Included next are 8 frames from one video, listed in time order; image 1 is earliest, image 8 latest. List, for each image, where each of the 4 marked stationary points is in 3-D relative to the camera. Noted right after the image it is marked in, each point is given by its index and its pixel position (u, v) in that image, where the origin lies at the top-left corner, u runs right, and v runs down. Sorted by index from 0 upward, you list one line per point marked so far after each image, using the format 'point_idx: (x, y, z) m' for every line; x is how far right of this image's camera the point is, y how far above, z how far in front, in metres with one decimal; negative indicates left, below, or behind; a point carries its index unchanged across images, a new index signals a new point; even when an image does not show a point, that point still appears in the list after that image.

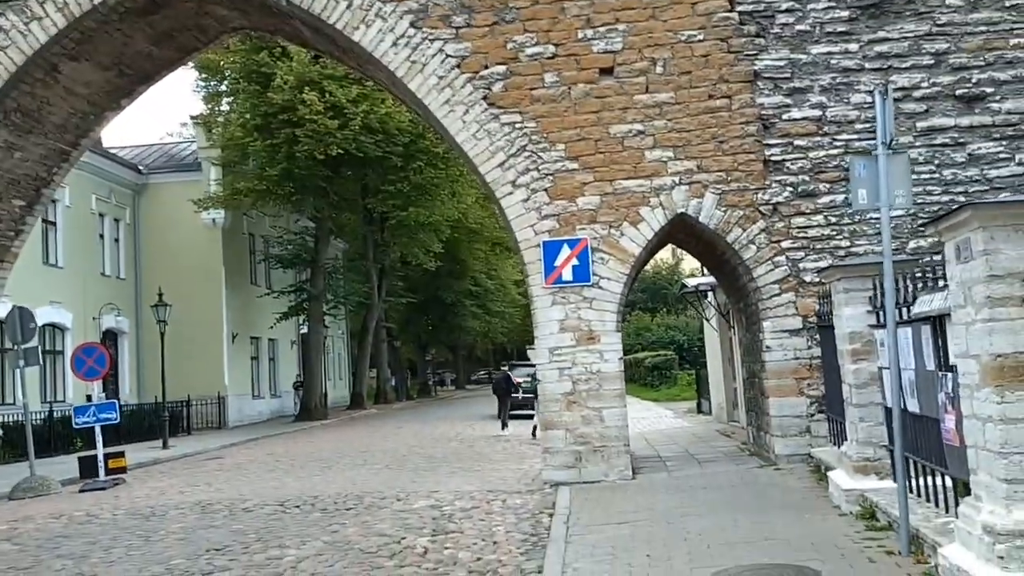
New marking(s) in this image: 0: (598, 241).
0: (+1.1, +0.6, +11.6) m
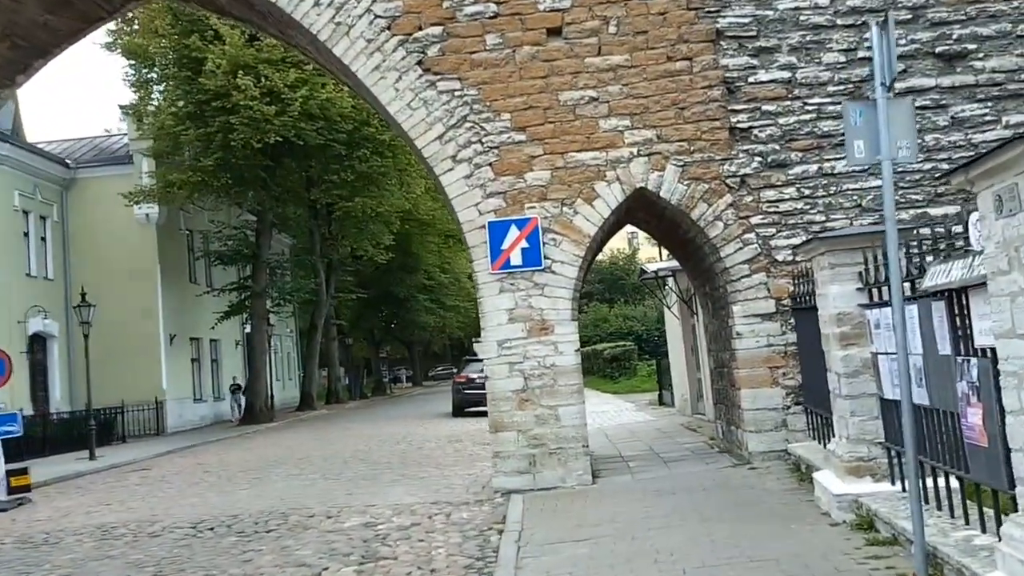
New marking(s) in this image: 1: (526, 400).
0: (+0.4, +0.8, +10.5) m
1: (+0.2, -1.3, +10.3) m
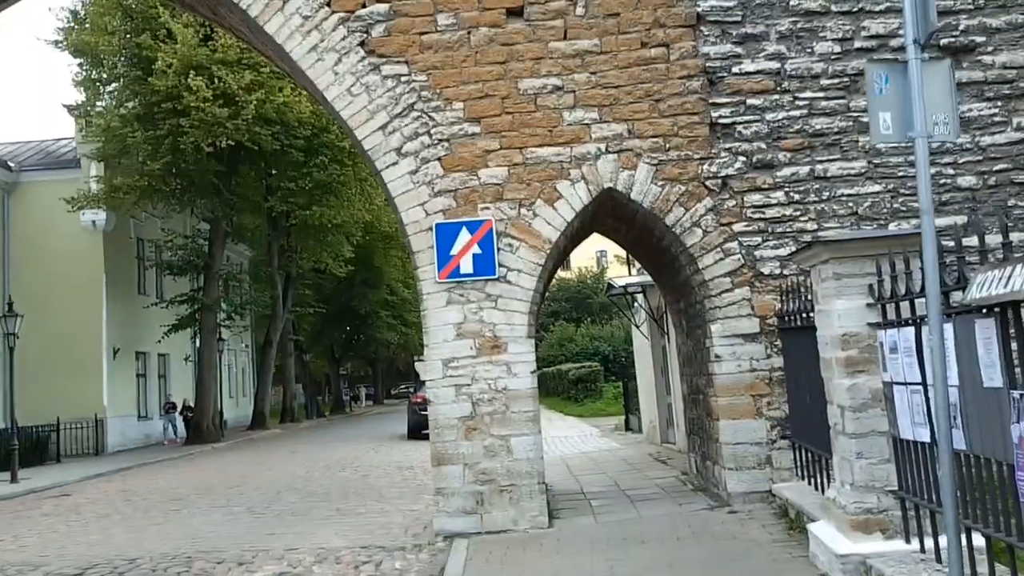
0: (-0.1, +0.7, +9.2) m
1: (-0.4, -1.4, +9.0) m
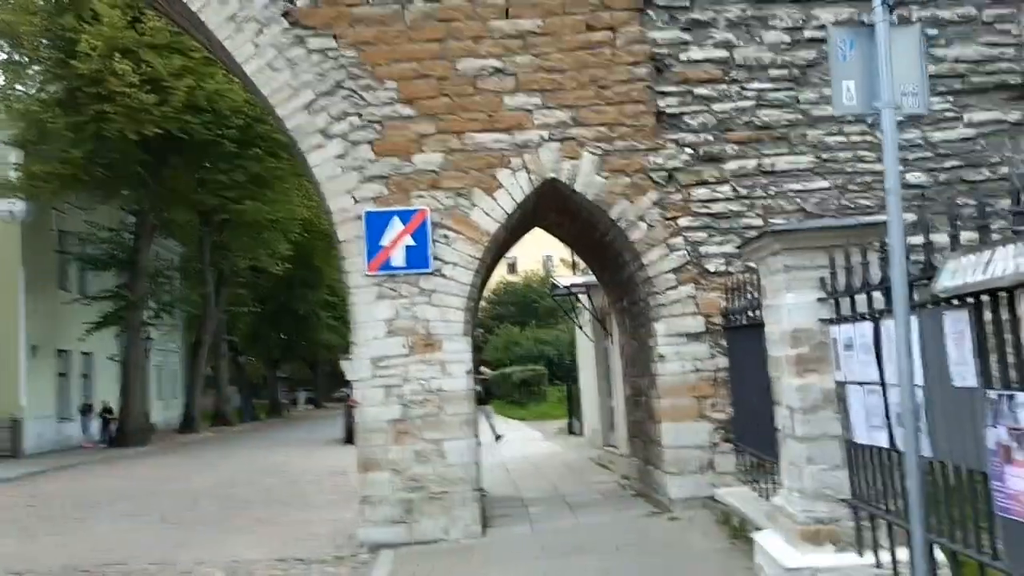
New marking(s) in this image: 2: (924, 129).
0: (-0.7, +0.7, +8.7) m
1: (-1.0, -1.4, +8.4) m
2: (+4.1, +1.6, +8.7) m
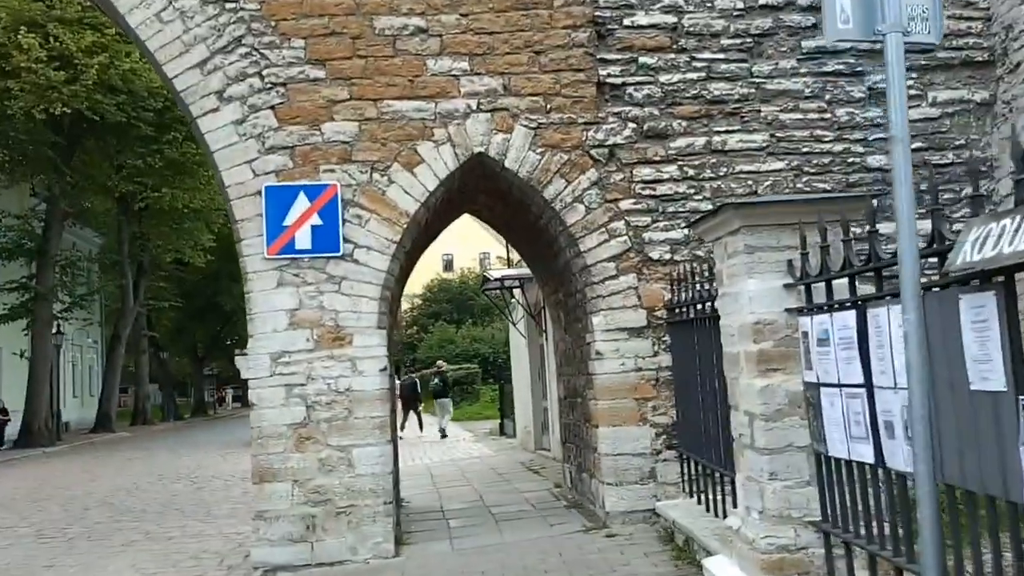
0: (-1.4, +0.8, +7.6) m
1: (-1.7, -1.2, +7.3) m
2: (+3.4, +1.6, +8.0) m
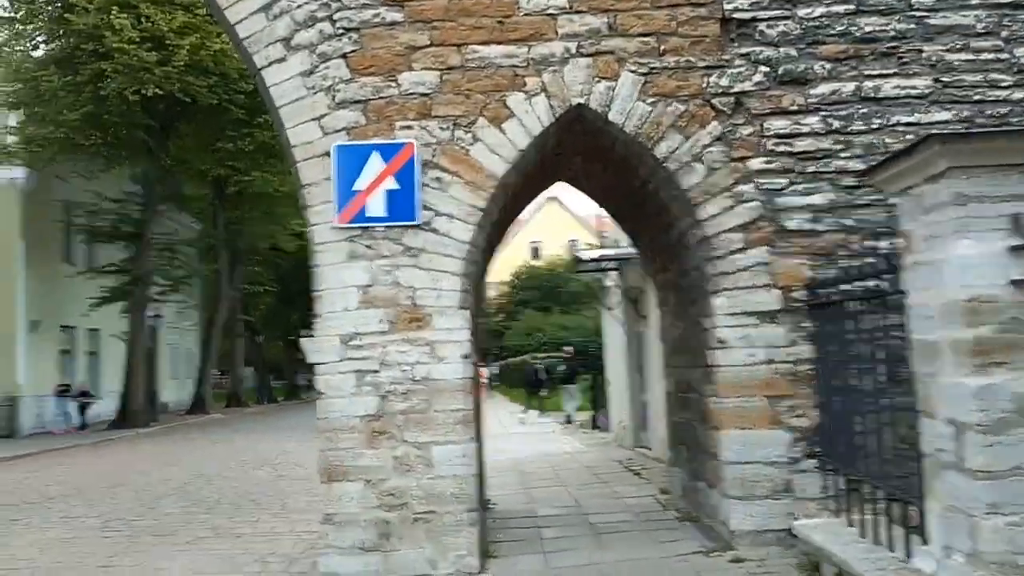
0: (-0.6, +1.0, +6.6) m
1: (-1.0, -1.1, +6.4) m
2: (+4.2, +1.8, +6.5) m
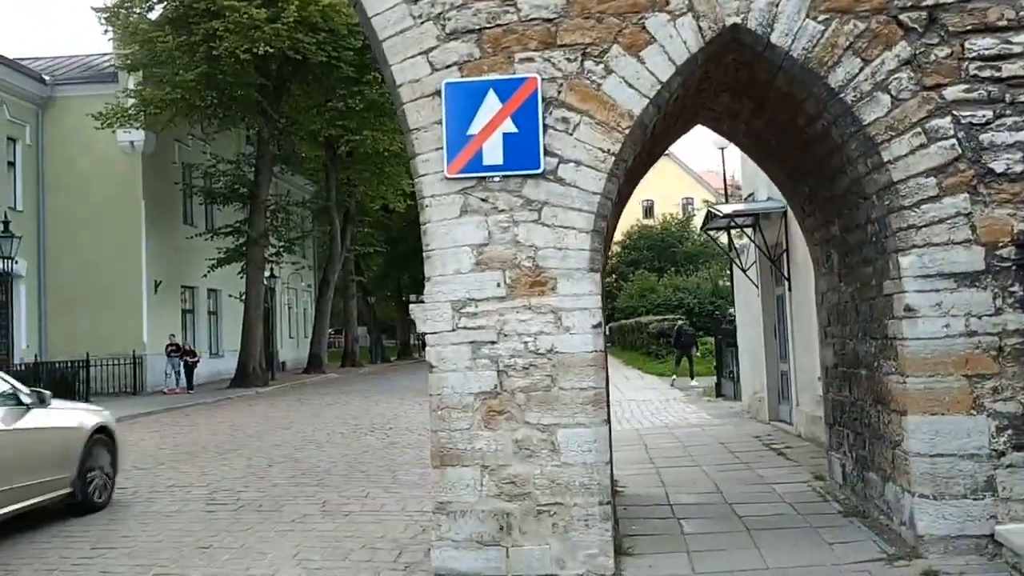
0: (+0.3, +1.3, +5.7) m
1: (-0.1, -0.8, +5.6) m
2: (+5.1, +2.1, +4.9) m
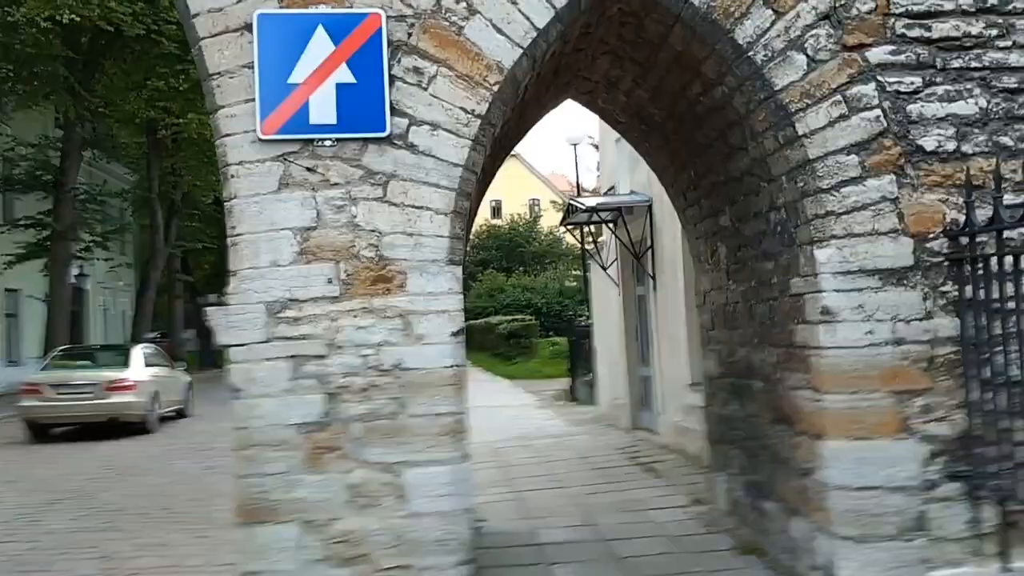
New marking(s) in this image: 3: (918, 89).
0: (-0.5, +1.3, +4.4) m
1: (-0.9, -0.8, +4.3) m
2: (+4.3, +2.1, +4.5) m
3: (+2.1, +1.0, +4.6) m
